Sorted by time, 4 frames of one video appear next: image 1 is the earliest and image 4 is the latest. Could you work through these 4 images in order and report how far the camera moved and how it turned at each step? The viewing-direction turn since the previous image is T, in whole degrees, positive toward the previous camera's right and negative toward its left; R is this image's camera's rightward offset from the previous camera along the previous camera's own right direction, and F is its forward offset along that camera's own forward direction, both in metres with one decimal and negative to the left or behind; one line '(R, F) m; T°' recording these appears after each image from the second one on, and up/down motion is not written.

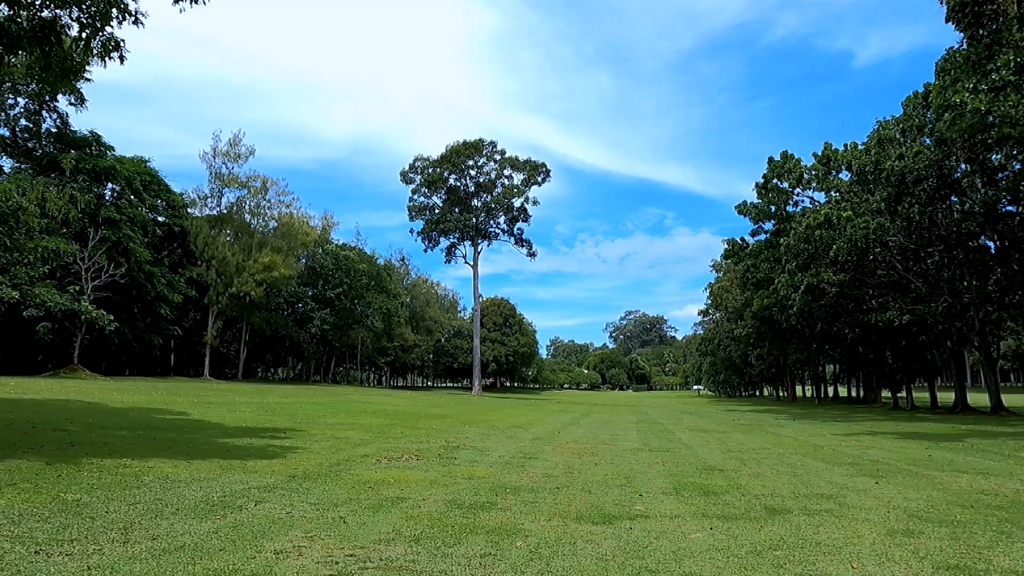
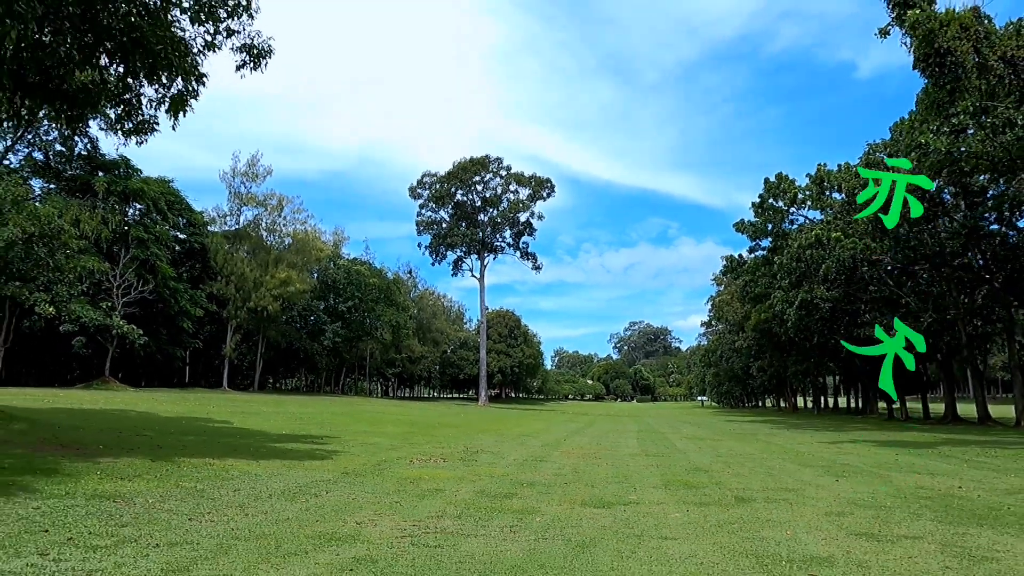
(-0.2, -1.8) m; 0°
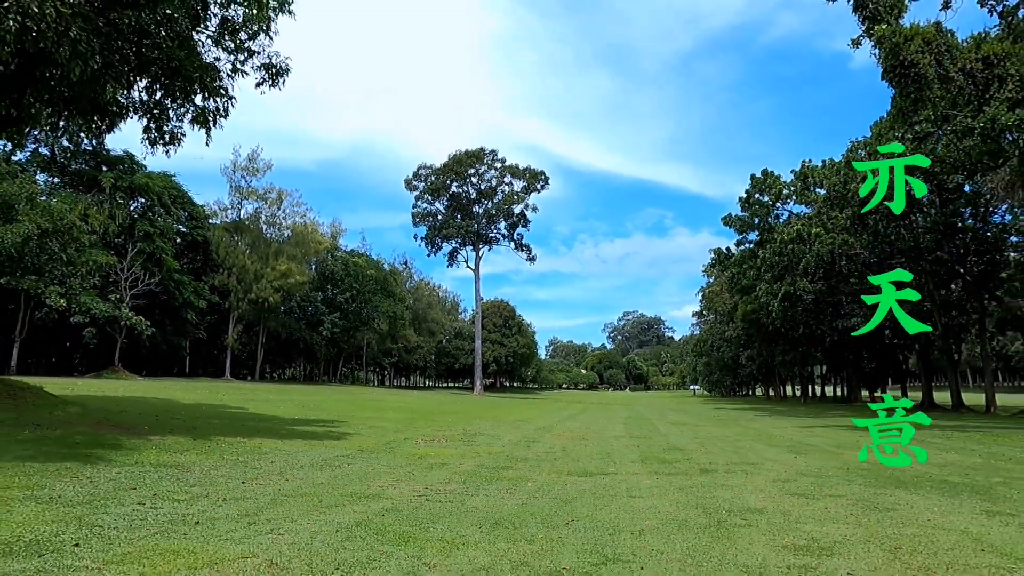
(0.0, -1.4) m; 0°
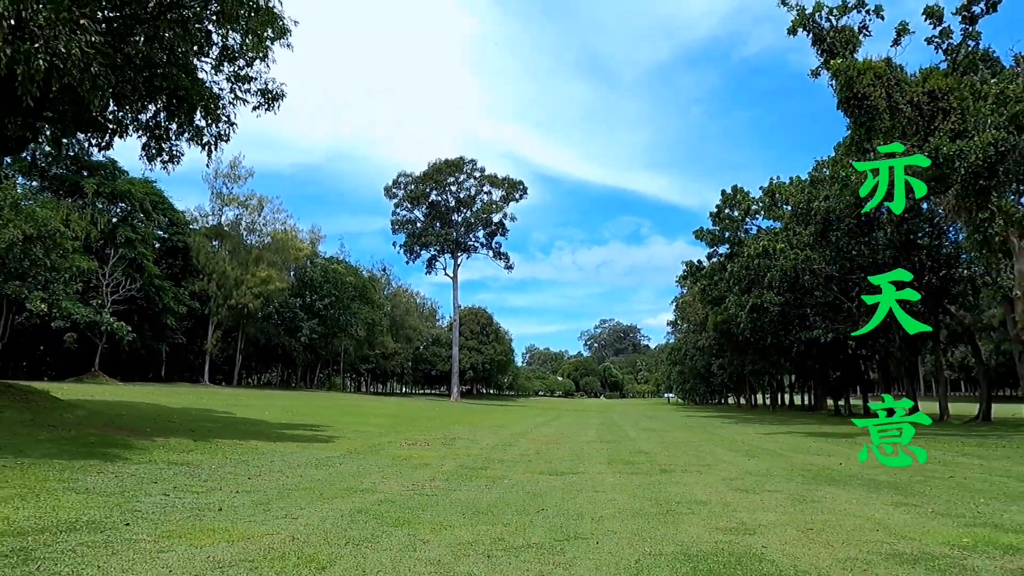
(0.0, -1.0) m; +2°
